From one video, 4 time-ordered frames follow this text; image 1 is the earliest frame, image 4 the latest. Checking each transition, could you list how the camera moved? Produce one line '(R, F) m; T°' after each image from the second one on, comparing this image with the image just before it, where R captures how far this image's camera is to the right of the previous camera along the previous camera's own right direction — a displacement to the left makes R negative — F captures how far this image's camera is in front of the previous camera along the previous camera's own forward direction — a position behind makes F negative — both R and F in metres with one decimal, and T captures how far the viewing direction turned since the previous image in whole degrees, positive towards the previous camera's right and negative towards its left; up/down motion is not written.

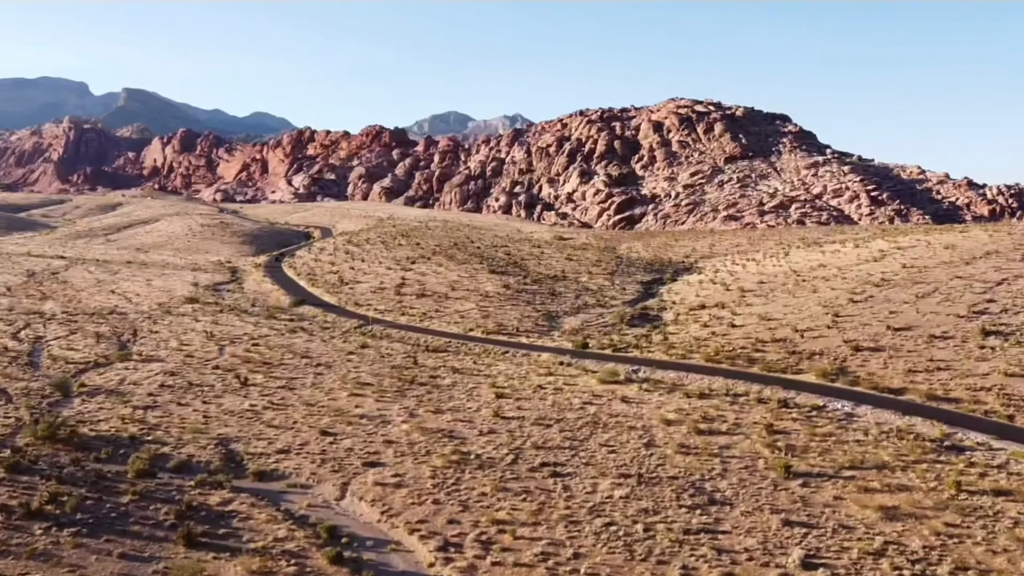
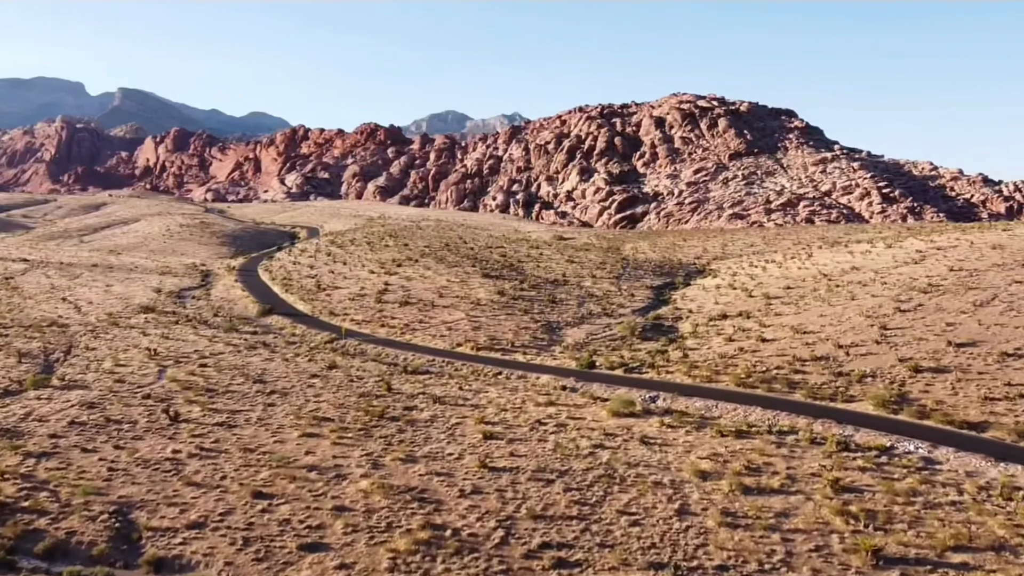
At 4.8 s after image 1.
(+0.2, +4.5) m; 0°
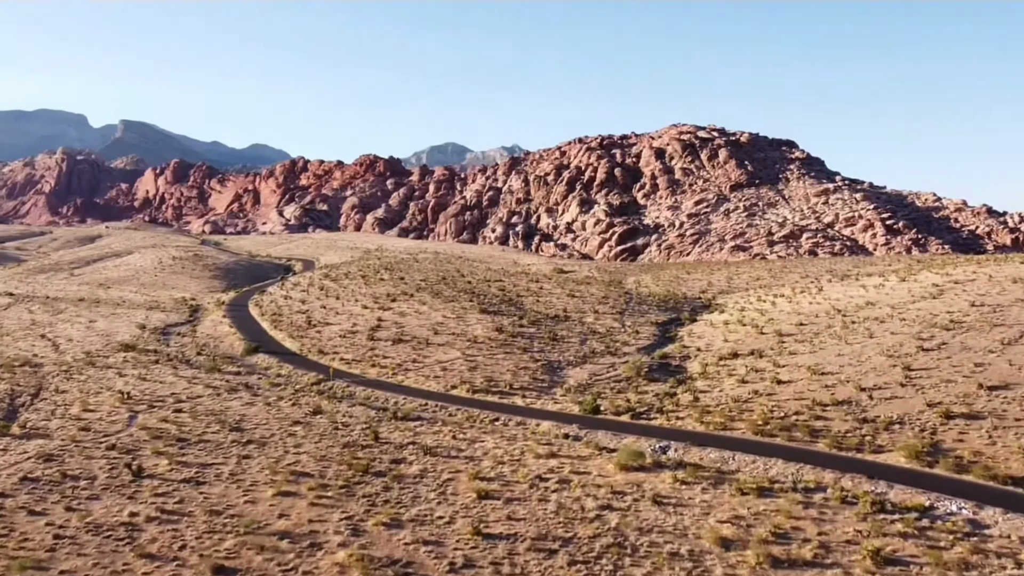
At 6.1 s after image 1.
(+0.1, +1.6) m; 0°
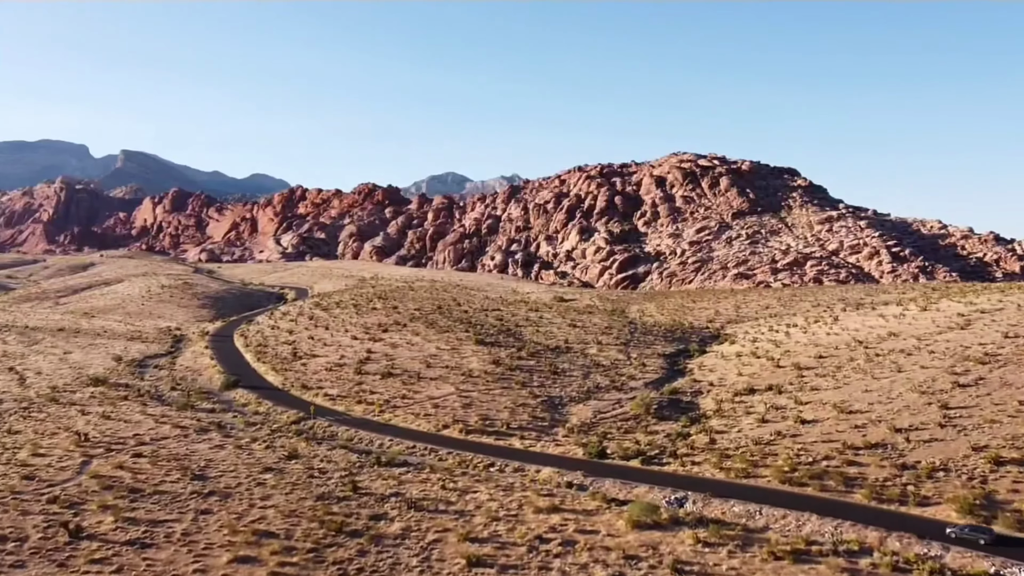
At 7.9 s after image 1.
(+0.1, +2.2) m; 0°
